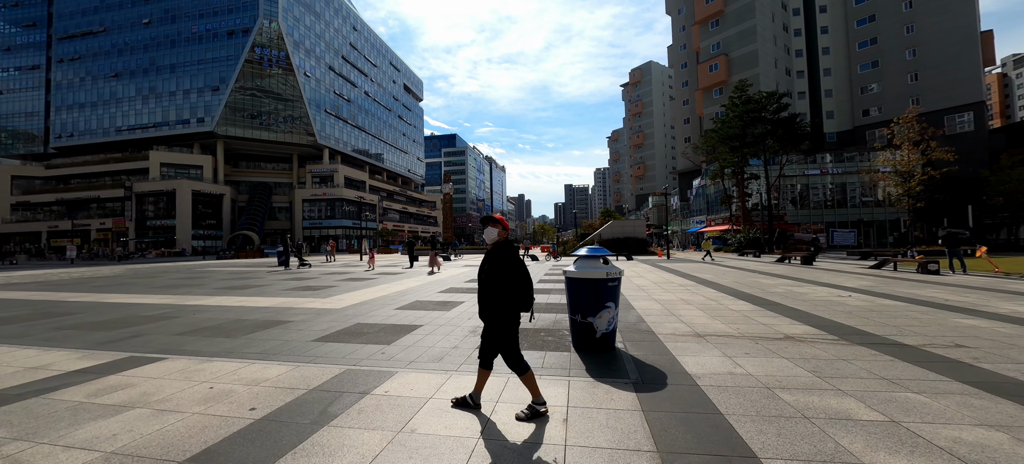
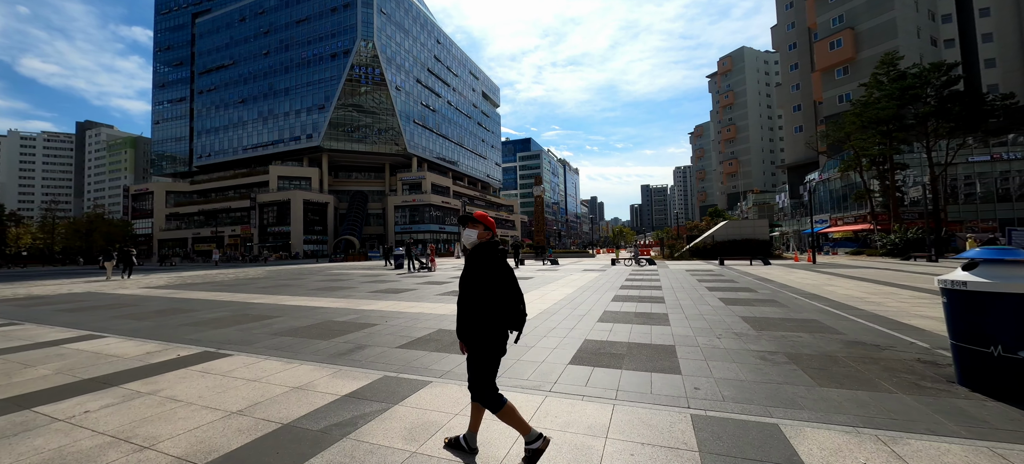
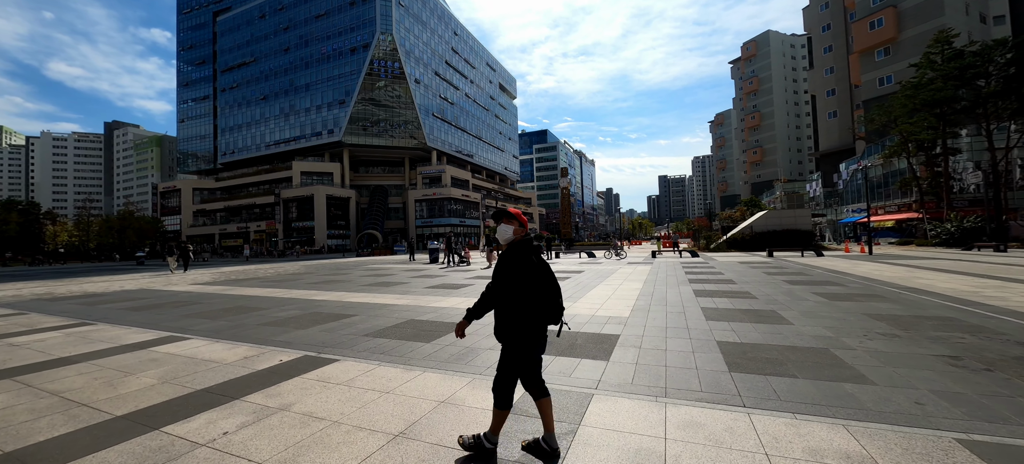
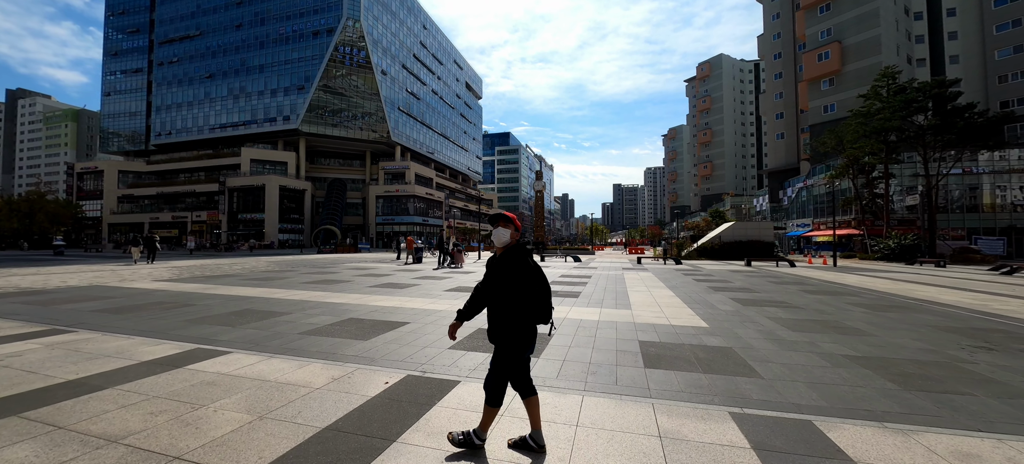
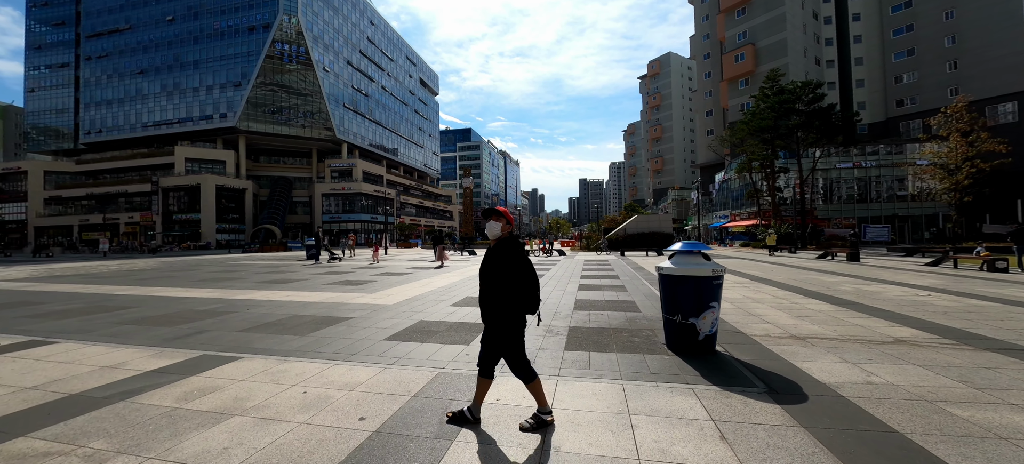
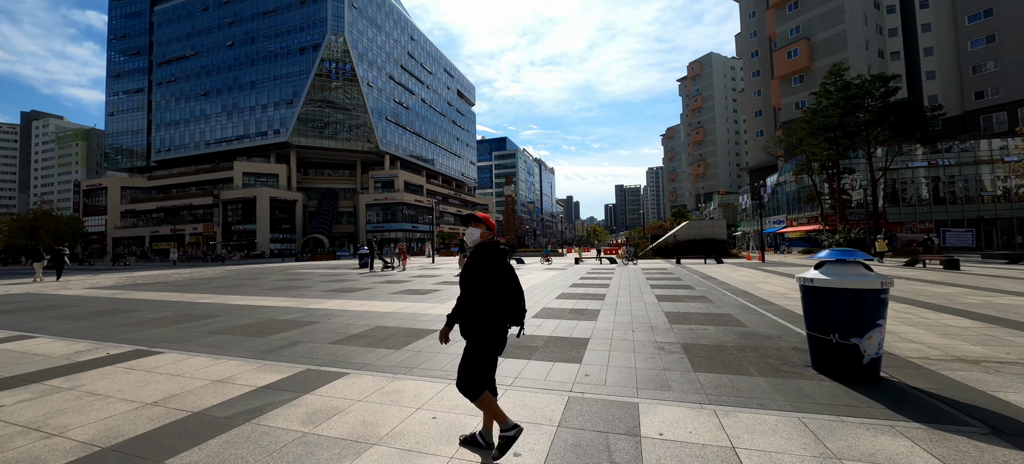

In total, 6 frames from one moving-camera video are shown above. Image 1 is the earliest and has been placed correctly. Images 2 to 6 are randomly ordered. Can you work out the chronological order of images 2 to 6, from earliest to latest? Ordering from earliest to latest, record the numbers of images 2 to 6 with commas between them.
5, 6, 2, 3, 4
